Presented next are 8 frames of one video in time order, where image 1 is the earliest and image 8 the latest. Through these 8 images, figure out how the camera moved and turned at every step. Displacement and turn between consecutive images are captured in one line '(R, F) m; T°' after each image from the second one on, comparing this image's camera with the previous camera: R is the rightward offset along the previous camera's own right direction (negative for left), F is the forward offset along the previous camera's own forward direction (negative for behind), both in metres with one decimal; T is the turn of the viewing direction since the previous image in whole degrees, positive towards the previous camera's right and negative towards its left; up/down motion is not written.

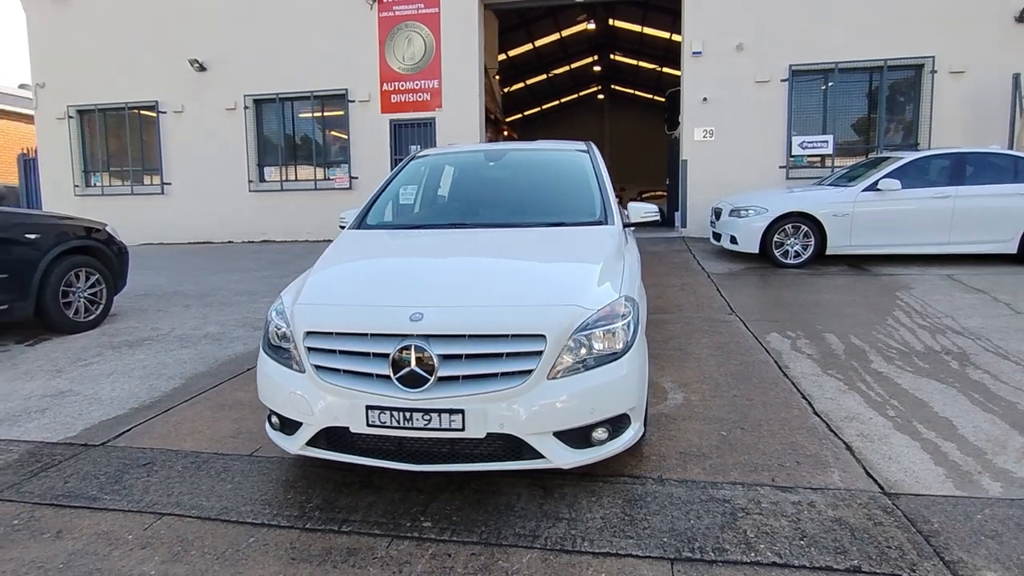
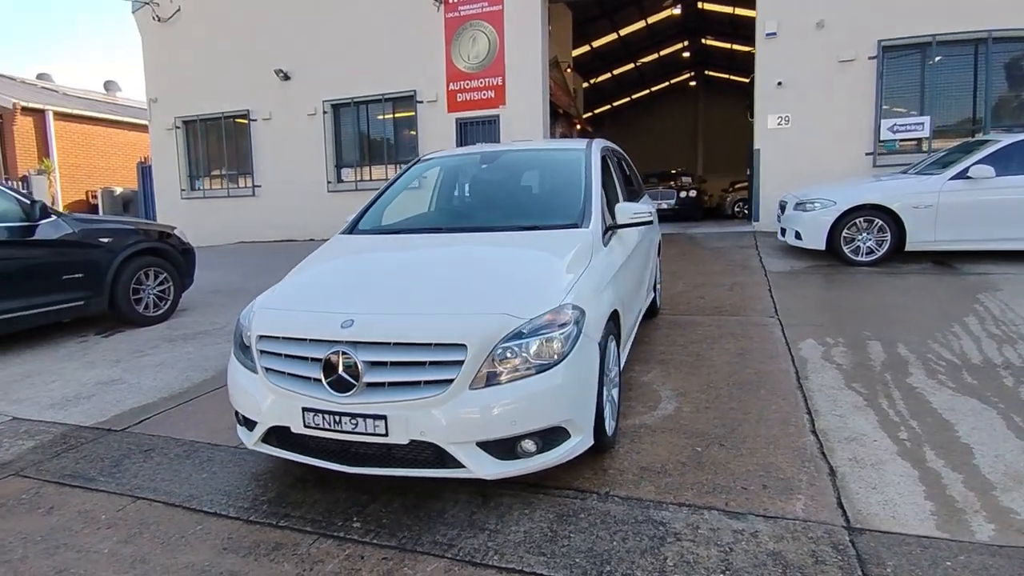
(+0.7, +0.1) m; -10°
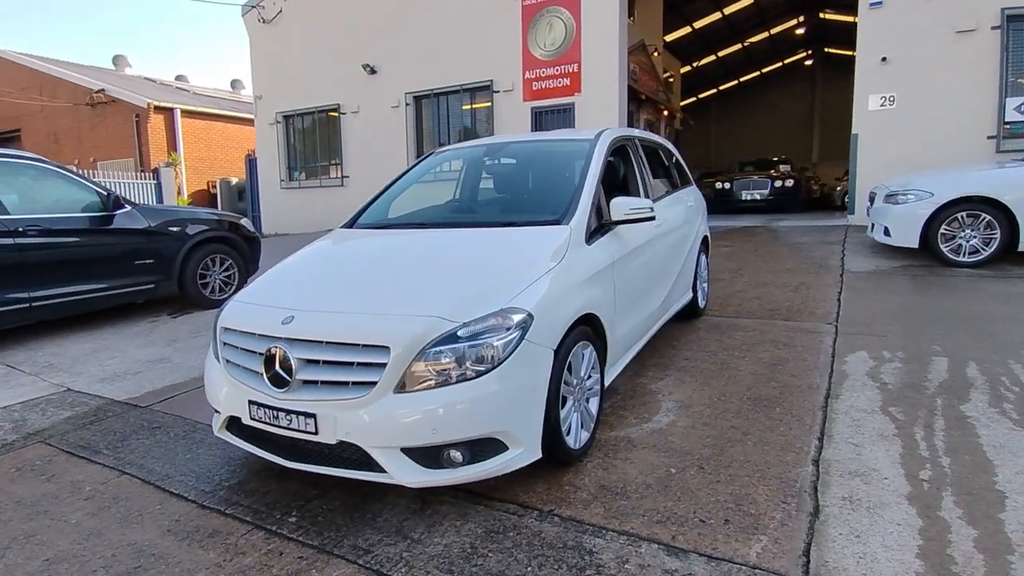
(+0.7, +0.2) m; -10°
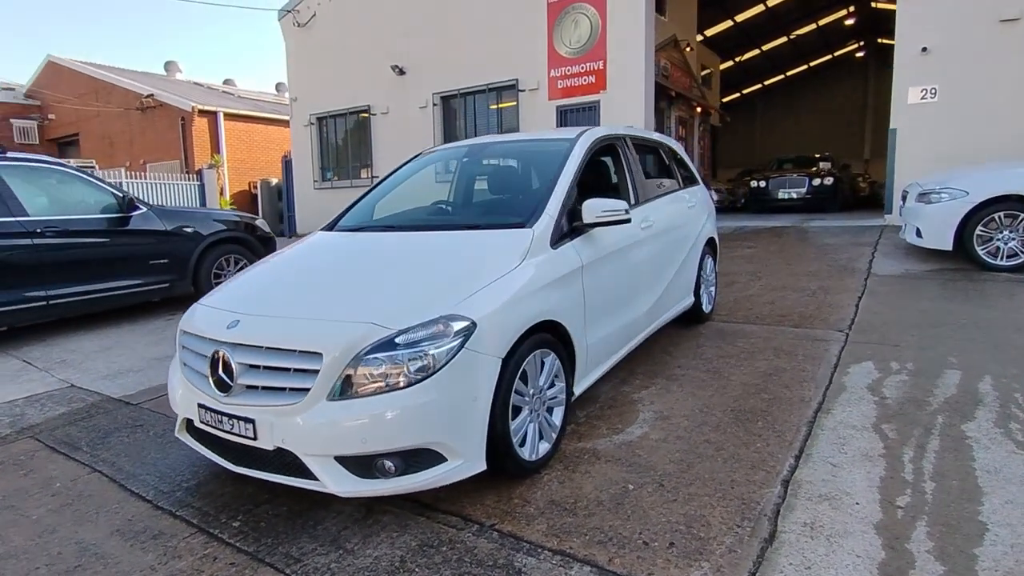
(+0.4, +0.1) m; -4°
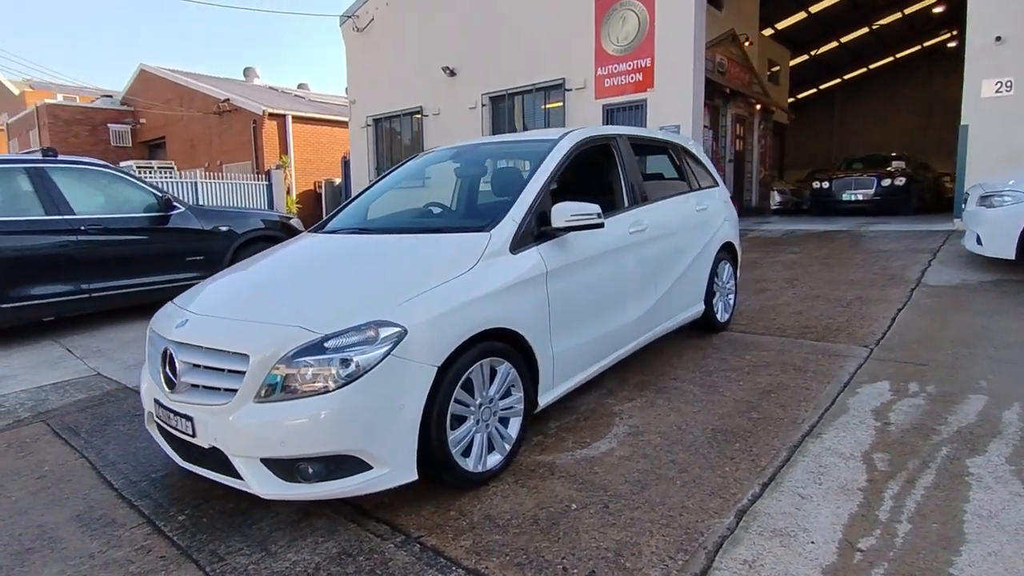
(+0.6, +0.1) m; -7°
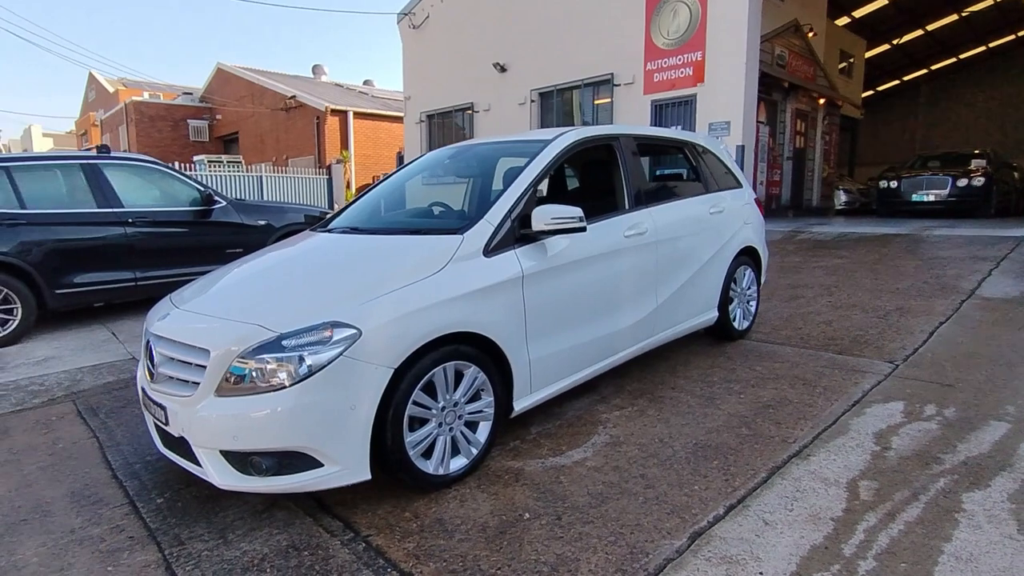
(+0.4, +0.1) m; -6°
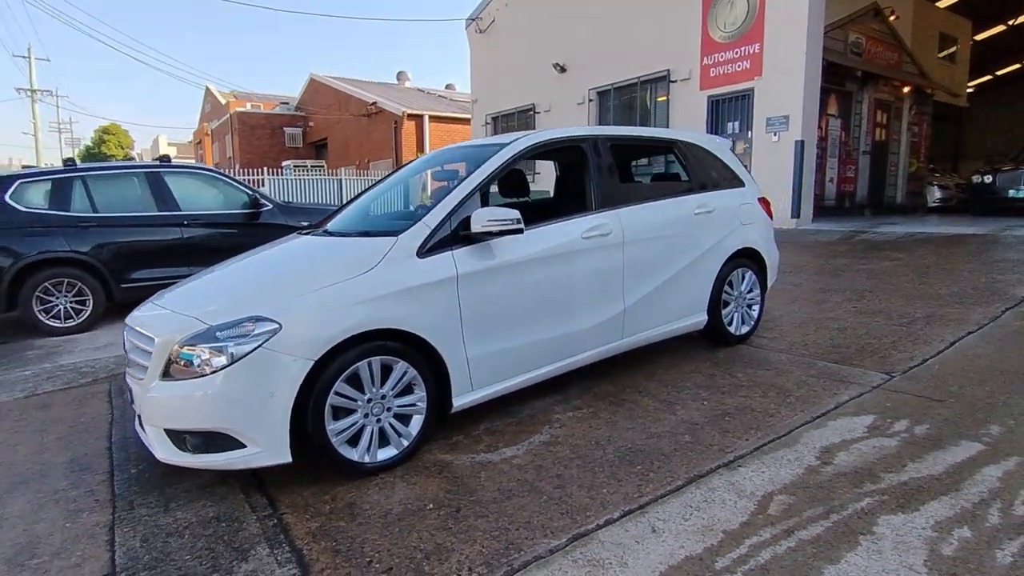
(+0.8, 0.0) m; -9°
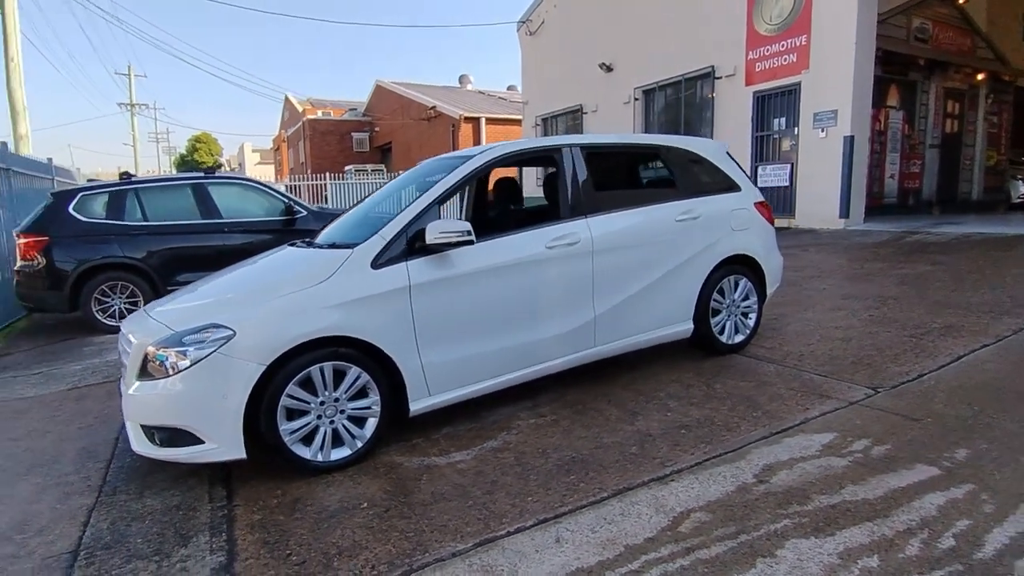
(+0.7, 0.0) m; -7°
